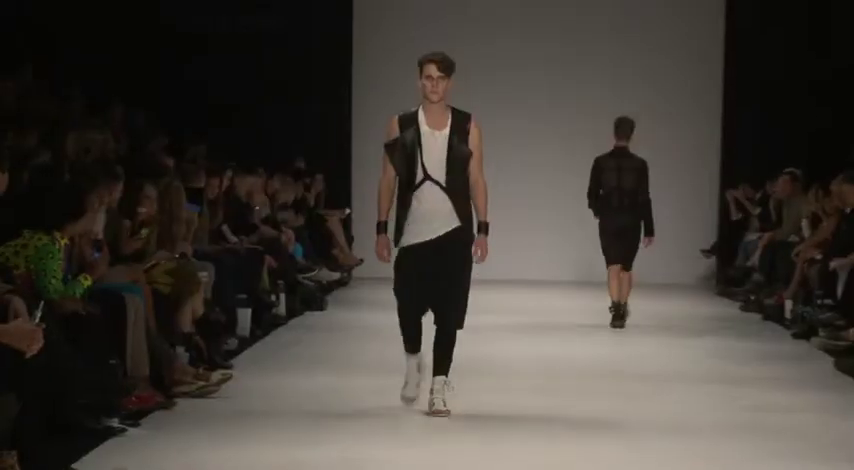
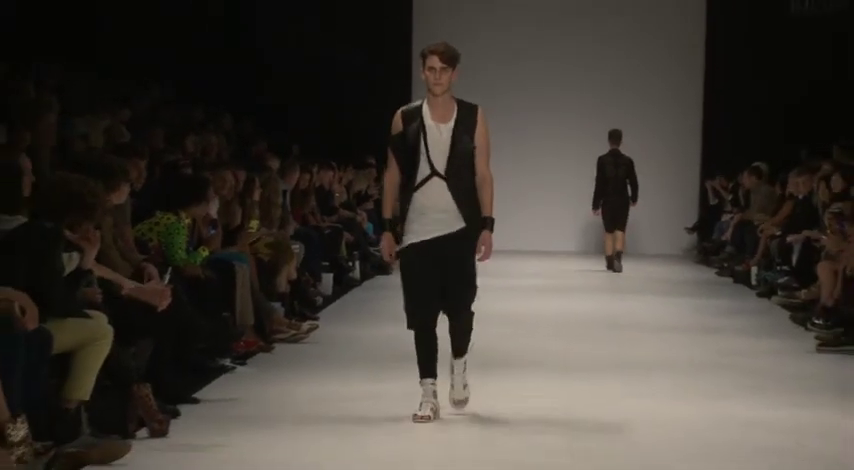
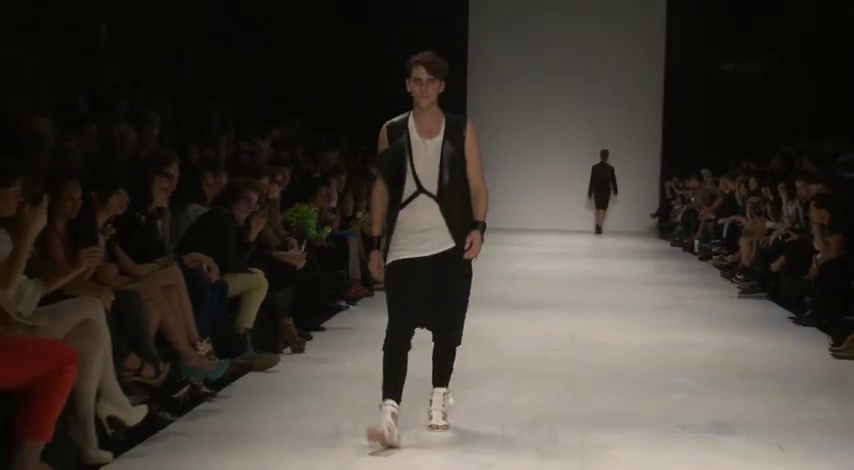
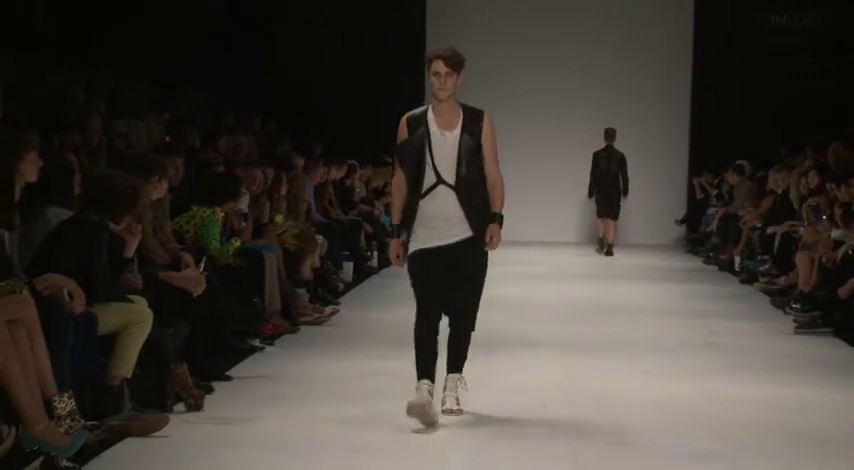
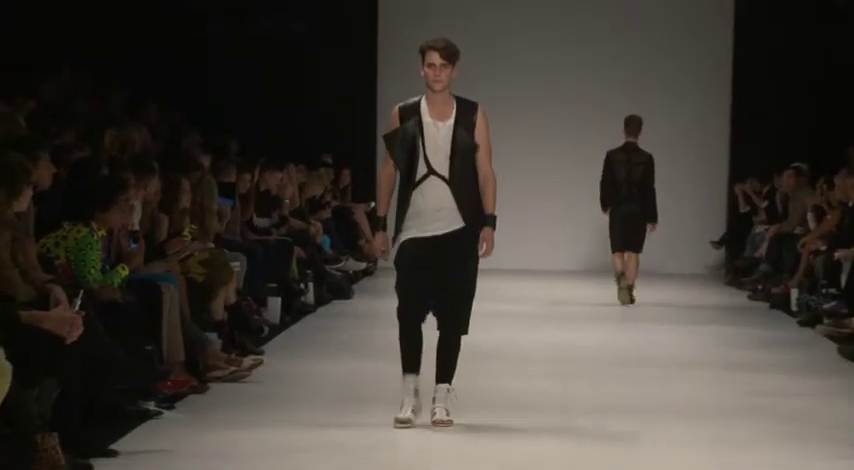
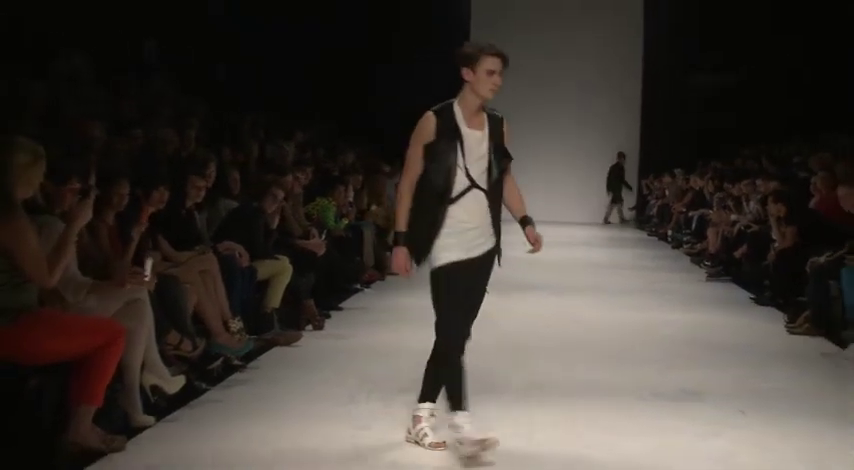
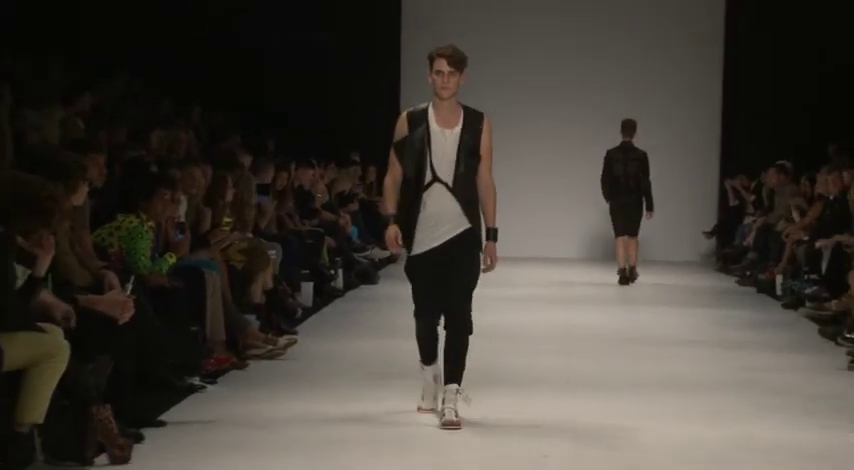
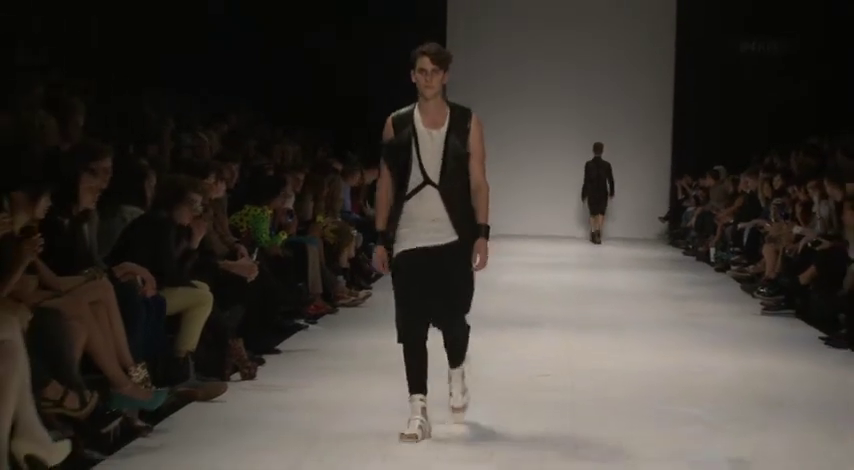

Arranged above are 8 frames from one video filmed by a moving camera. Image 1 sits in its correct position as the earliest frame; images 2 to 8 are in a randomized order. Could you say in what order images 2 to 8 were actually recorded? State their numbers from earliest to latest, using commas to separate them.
5, 7, 2, 4, 8, 3, 6
